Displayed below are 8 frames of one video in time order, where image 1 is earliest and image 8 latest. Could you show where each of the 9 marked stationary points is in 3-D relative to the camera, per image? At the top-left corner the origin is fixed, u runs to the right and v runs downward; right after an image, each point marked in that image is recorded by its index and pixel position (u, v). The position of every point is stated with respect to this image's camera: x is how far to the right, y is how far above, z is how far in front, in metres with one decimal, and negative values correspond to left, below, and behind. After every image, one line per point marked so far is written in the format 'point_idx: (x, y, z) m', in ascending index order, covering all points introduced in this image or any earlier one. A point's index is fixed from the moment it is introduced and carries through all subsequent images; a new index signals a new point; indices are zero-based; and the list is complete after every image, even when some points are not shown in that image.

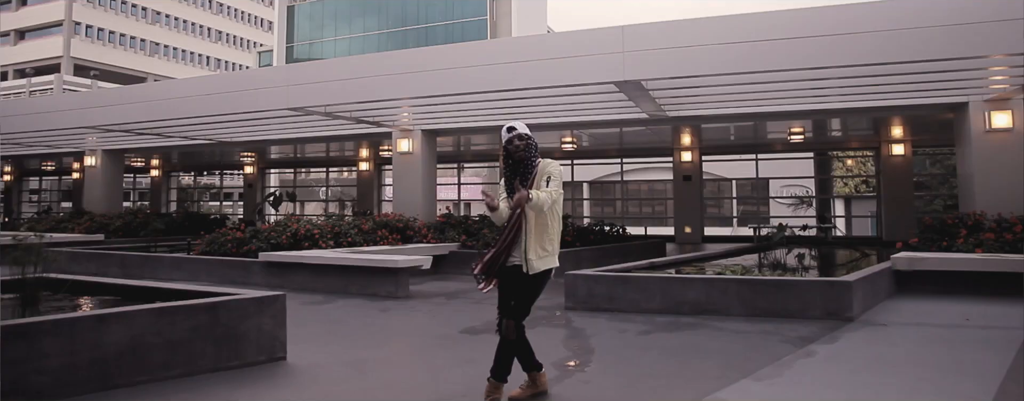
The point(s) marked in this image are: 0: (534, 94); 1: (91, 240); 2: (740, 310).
0: (+0.4, +1.8, +10.7) m
1: (-9.0, -0.8, +13.8) m
2: (+2.5, -1.2, +7.0) m
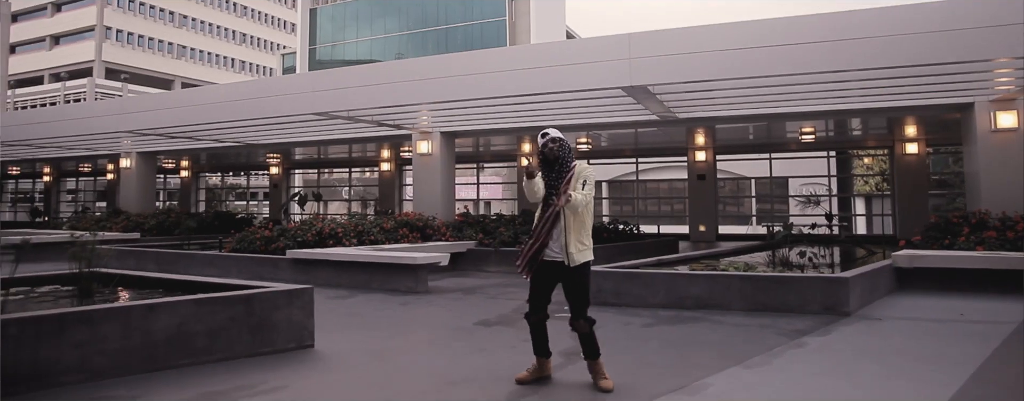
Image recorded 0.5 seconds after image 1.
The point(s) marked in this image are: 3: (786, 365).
0: (+0.6, +1.8, +11.1) m
1: (-8.7, -0.8, +14.5) m
2: (+2.6, -1.2, +7.3) m
3: (+2.1, -1.3, +5.1) m
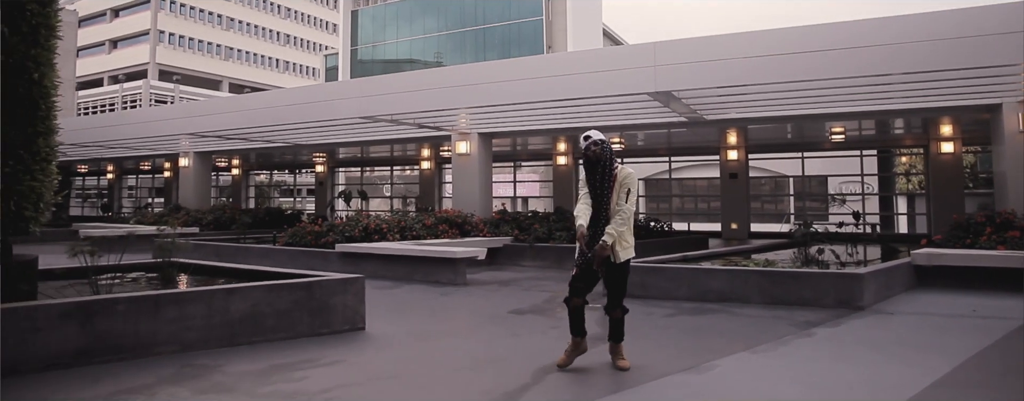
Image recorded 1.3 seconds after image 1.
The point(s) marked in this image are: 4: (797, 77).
0: (+1.3, +1.8, +11.6) m
1: (-7.9, -0.8, +15.6) m
2: (+3.0, -1.2, +7.7) m
3: (+2.4, -1.3, +5.5) m
4: (+4.0, +1.8, +9.2) m
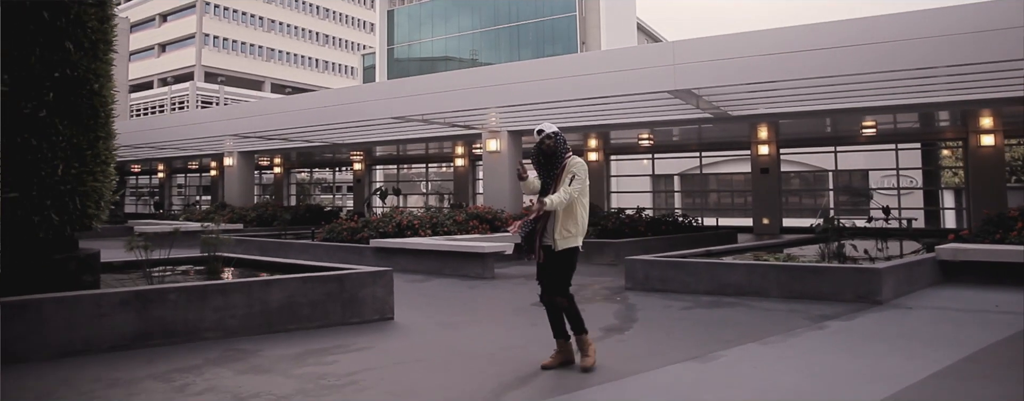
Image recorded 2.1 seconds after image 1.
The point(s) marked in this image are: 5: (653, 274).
0: (+1.7, +1.9, +11.9) m
1: (-7.1, -0.7, +16.3) m
2: (+3.3, -1.1, +7.9) m
3: (+2.5, -1.3, +5.7) m
4: (+4.3, +1.8, +9.3) m
5: (+1.9, -1.0, +8.7) m
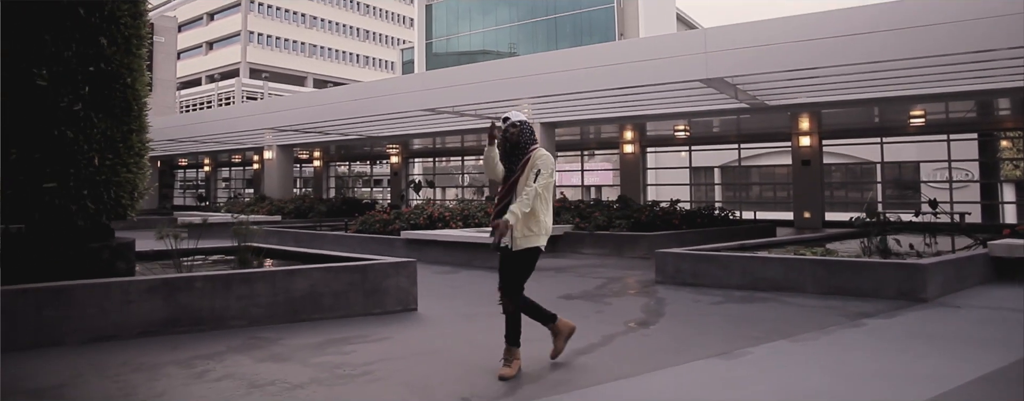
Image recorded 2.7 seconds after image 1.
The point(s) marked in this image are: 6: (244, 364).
0: (+2.3, +2.0, +11.6) m
1: (-6.3, -0.5, +16.6) m
2: (+3.6, -1.0, +7.6) m
3: (+2.7, -1.2, +5.5) m
4: (+4.7, +1.9, +8.9) m
5: (+2.3, -0.9, +8.5) m
6: (-1.9, -1.2, +4.7) m
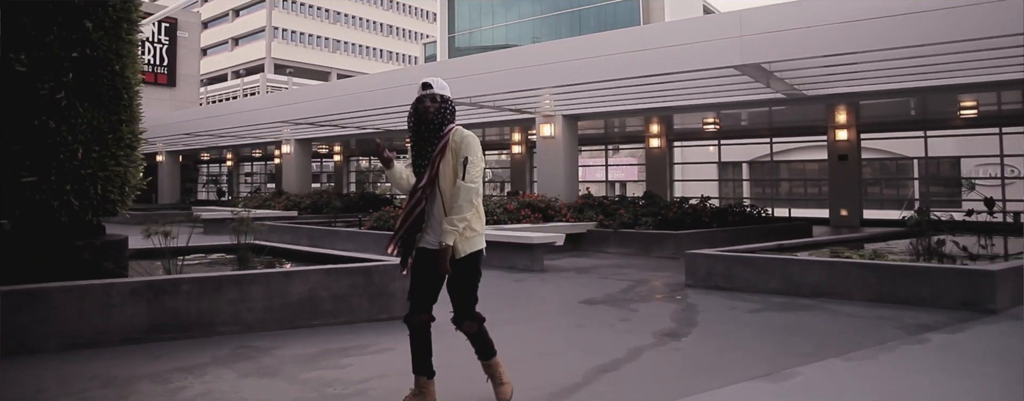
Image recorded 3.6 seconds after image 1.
0: (+2.7, +2.1, +11.0) m
1: (-5.7, -0.4, +16.3) m
2: (+3.8, -1.0, +6.9) m
3: (+2.8, -1.2, +4.8) m
4: (+5.0, +2.0, +8.1) m
5: (+2.5, -0.8, +7.8) m
6: (-1.8, -1.2, +4.2) m
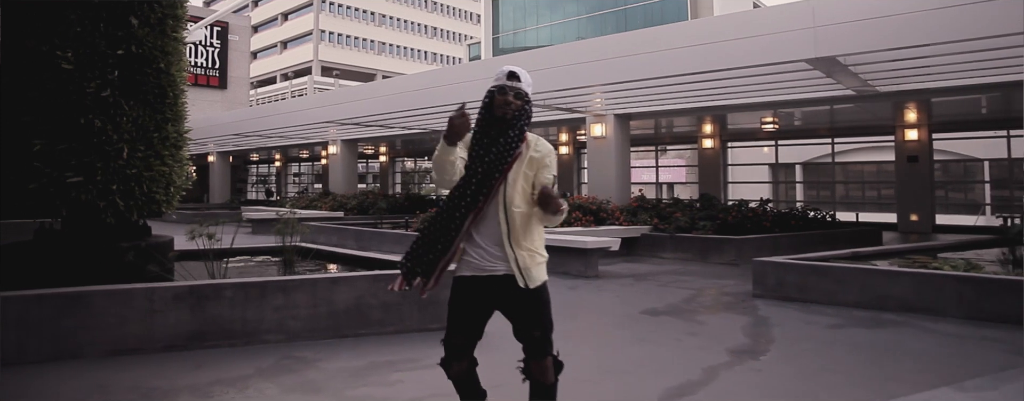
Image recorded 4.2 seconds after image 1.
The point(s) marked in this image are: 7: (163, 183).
0: (+3.5, +2.0, +10.4) m
1: (-4.5, -0.4, +16.2) m
2: (+4.3, -1.1, +6.3) m
3: (+3.3, -1.2, +4.2) m
4: (+5.6, +1.9, +7.4) m
5: (+3.1, -0.9, +7.2) m
6: (-1.5, -1.2, +3.9) m
7: (-3.1, +0.2, +5.8) m
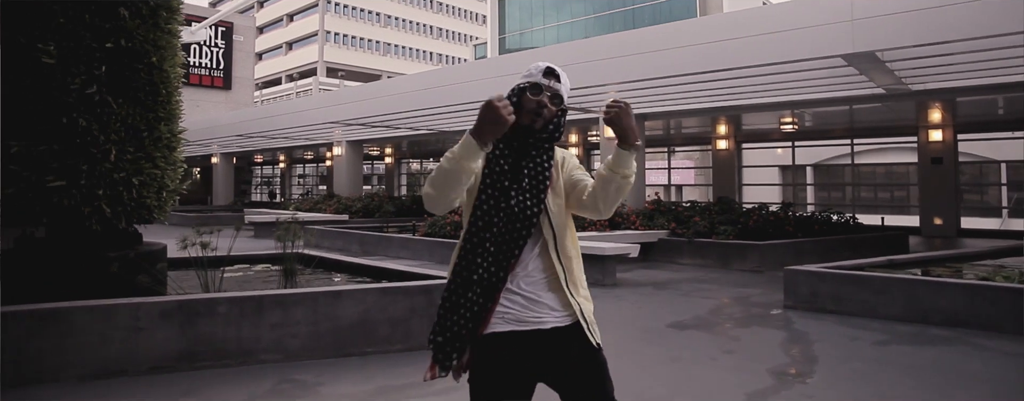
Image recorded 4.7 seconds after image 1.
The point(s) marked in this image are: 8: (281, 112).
0: (+3.7, +2.0, +9.9) m
1: (-4.3, -0.5, +15.8) m
2: (+4.5, -1.1, +5.8) m
3: (+3.4, -1.3, +3.7) m
4: (+5.8, +1.9, +6.9) m
5: (+3.3, -0.9, +6.8) m
6: (-1.3, -1.2, +3.4) m
7: (-3.0, +0.1, +5.3) m
8: (-6.6, +2.5, +18.4) m
